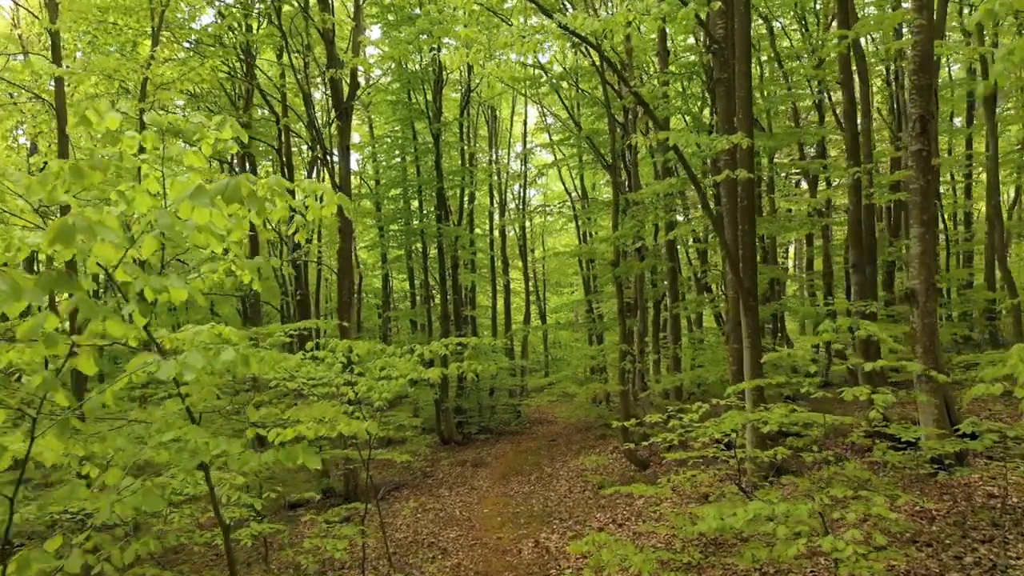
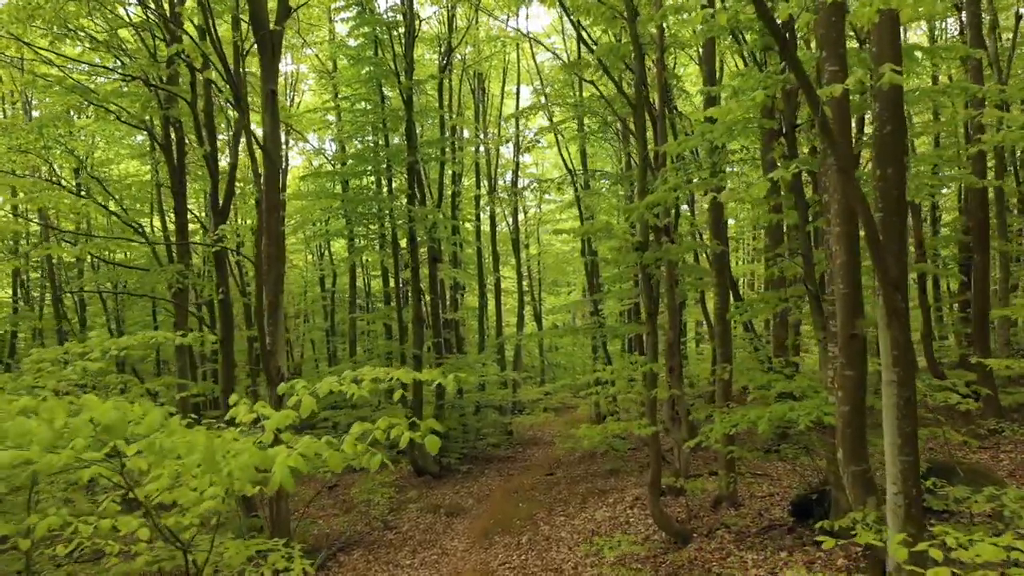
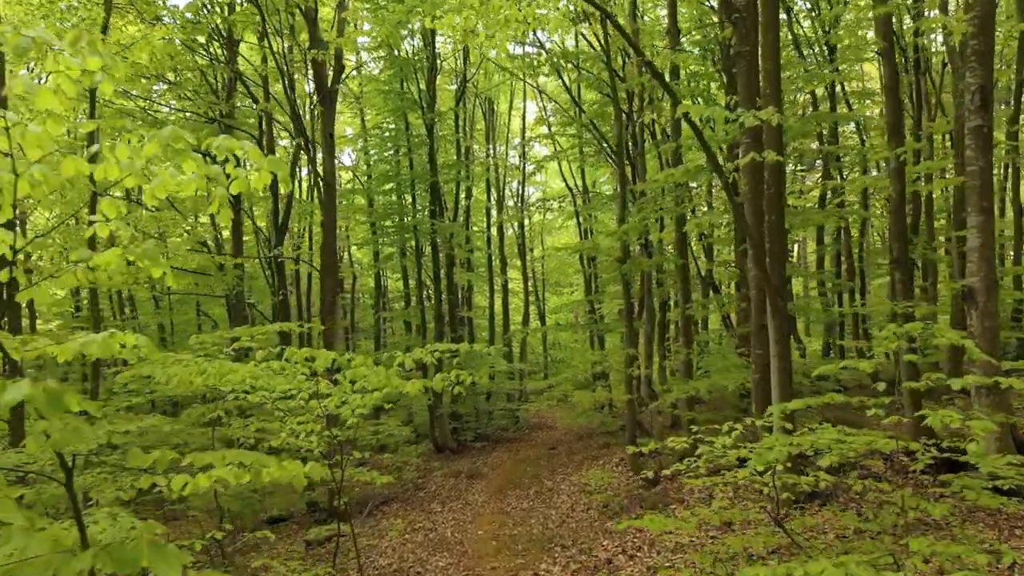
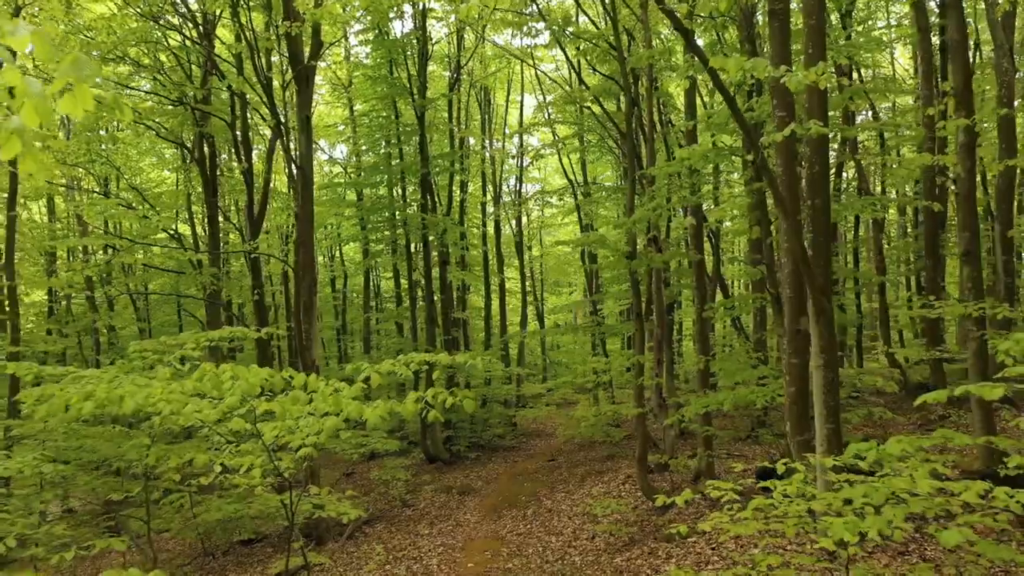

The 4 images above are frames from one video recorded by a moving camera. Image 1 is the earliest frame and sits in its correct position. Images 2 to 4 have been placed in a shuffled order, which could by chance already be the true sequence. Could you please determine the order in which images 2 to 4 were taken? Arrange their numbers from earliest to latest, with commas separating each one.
3, 4, 2
